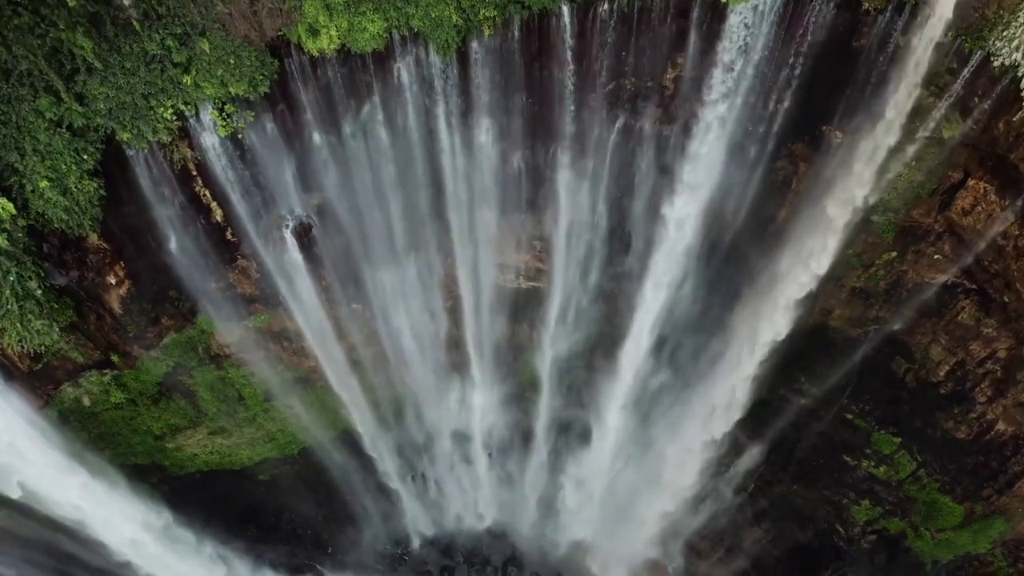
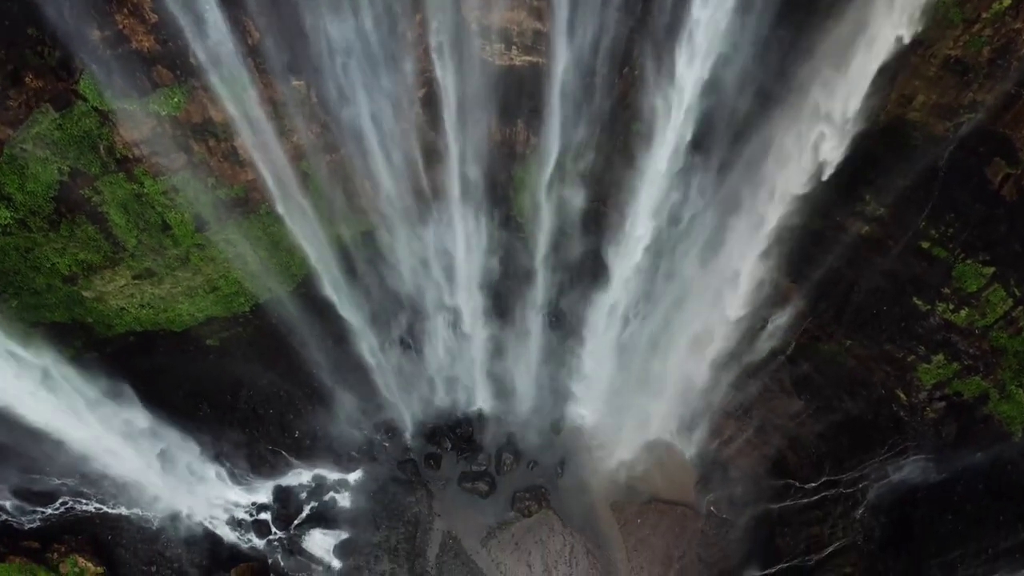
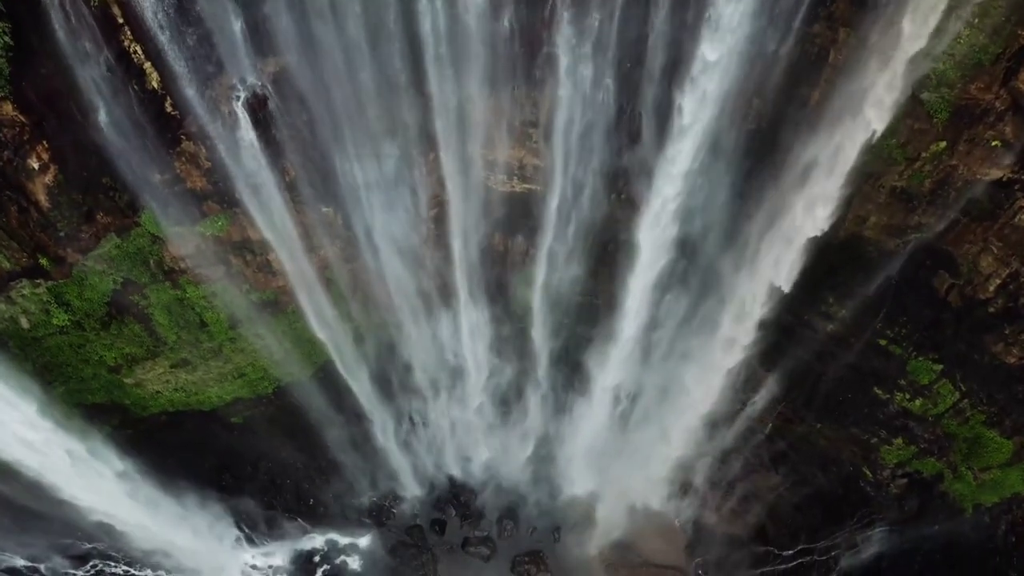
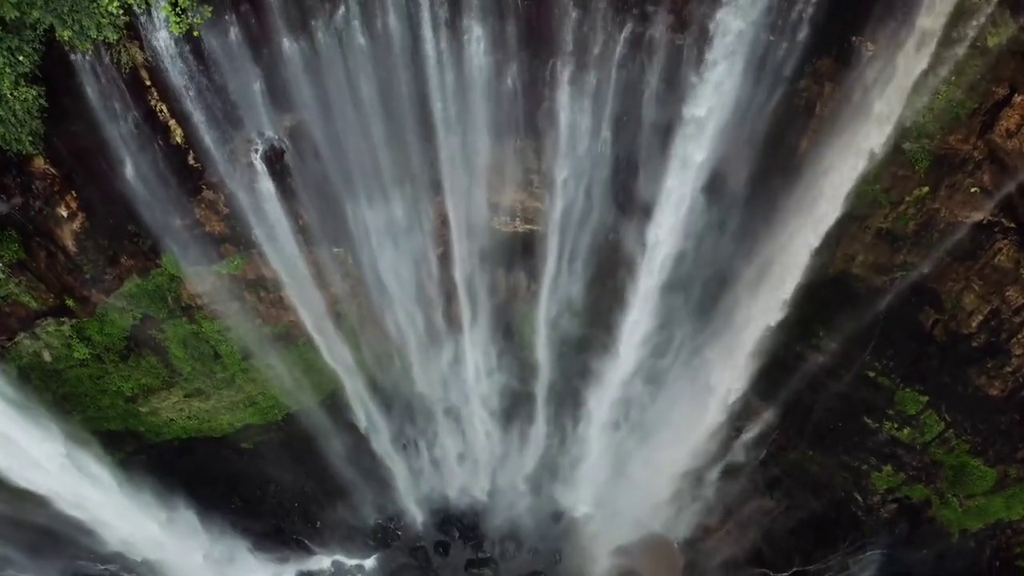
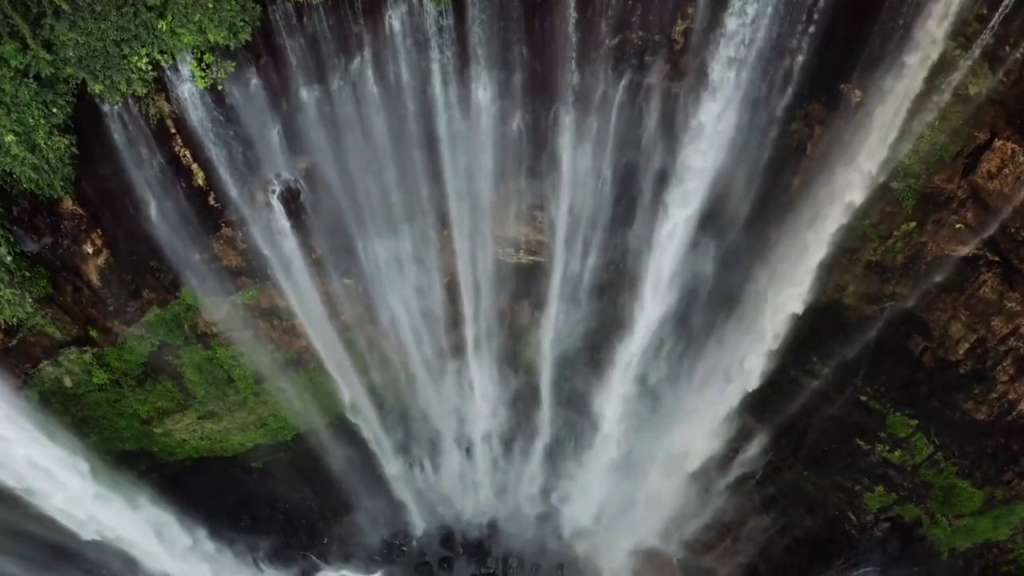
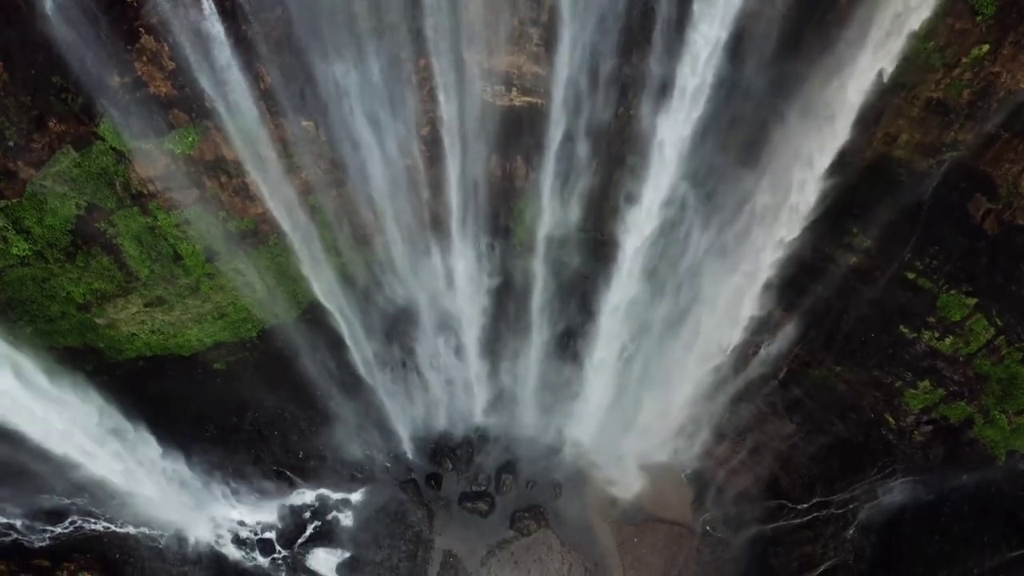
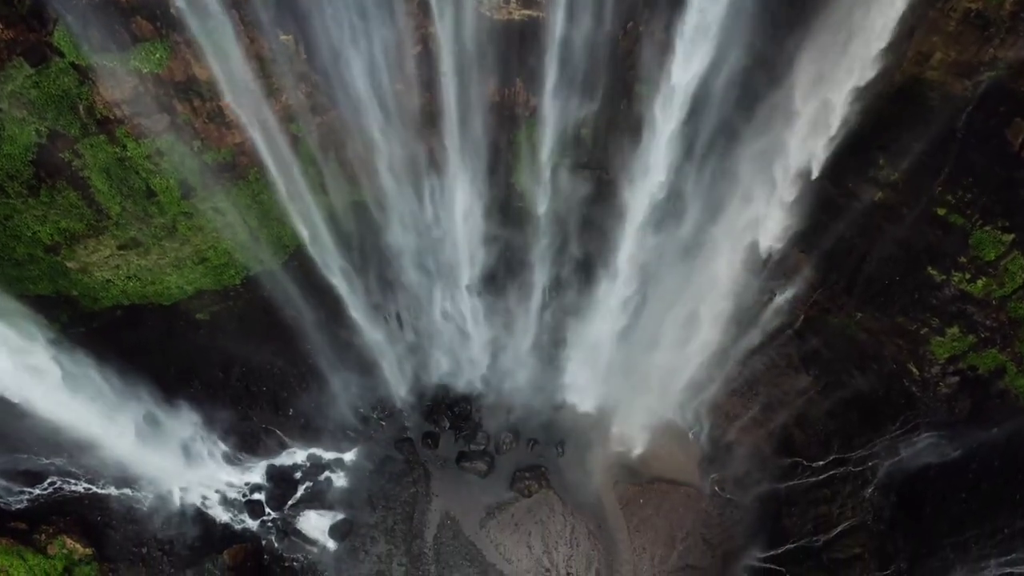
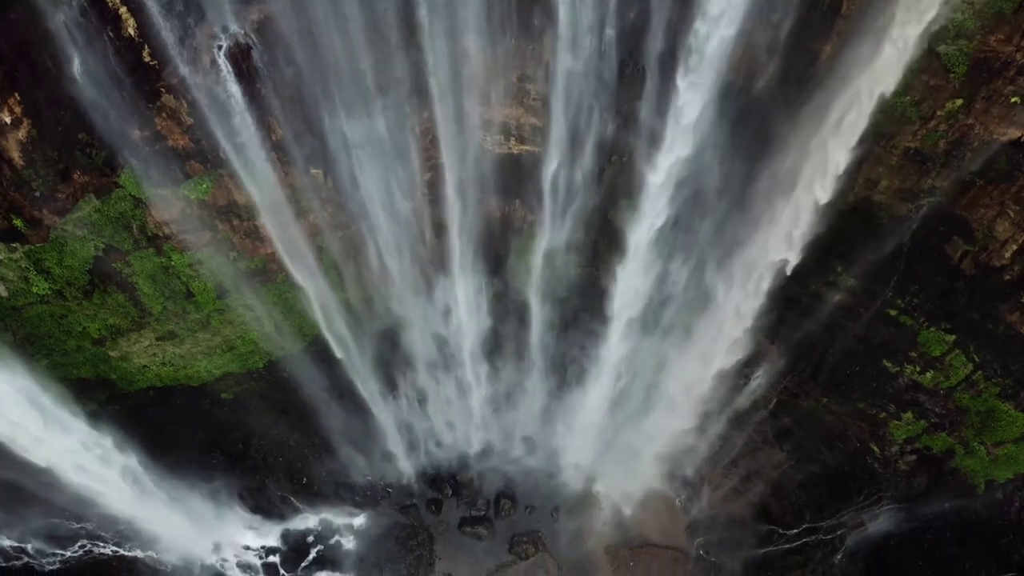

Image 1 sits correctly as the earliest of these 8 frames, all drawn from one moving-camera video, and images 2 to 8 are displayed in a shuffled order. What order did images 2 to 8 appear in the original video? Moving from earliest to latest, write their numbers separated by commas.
5, 4, 3, 8, 6, 2, 7
